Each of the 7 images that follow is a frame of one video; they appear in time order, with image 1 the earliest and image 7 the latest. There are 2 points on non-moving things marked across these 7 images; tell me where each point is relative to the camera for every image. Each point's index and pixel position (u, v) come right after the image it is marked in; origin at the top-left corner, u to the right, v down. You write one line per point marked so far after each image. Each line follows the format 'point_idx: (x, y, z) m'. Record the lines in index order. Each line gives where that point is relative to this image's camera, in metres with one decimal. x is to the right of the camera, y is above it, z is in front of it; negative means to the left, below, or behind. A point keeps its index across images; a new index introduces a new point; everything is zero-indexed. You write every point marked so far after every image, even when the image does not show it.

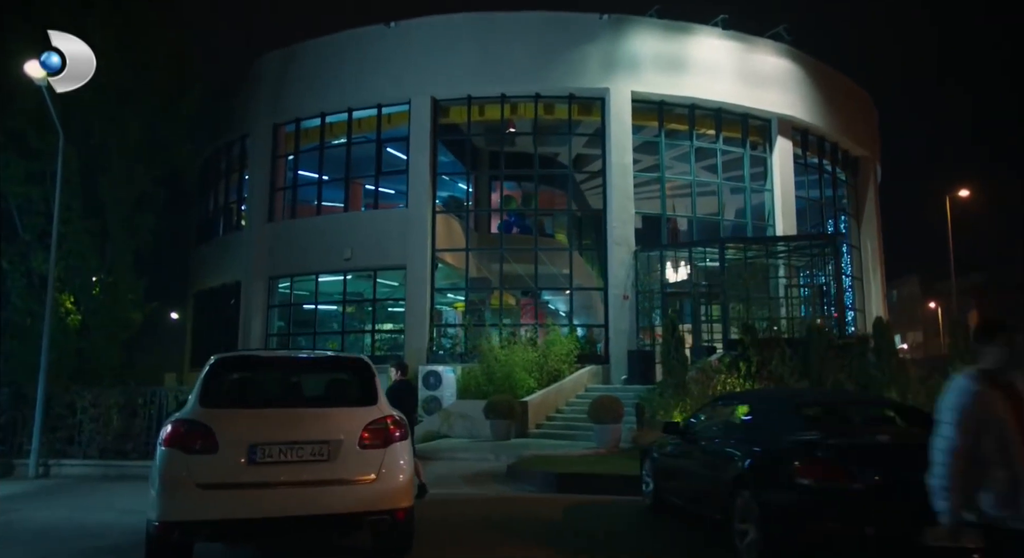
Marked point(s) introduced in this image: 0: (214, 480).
0: (-2.0, -1.3, +4.7) m
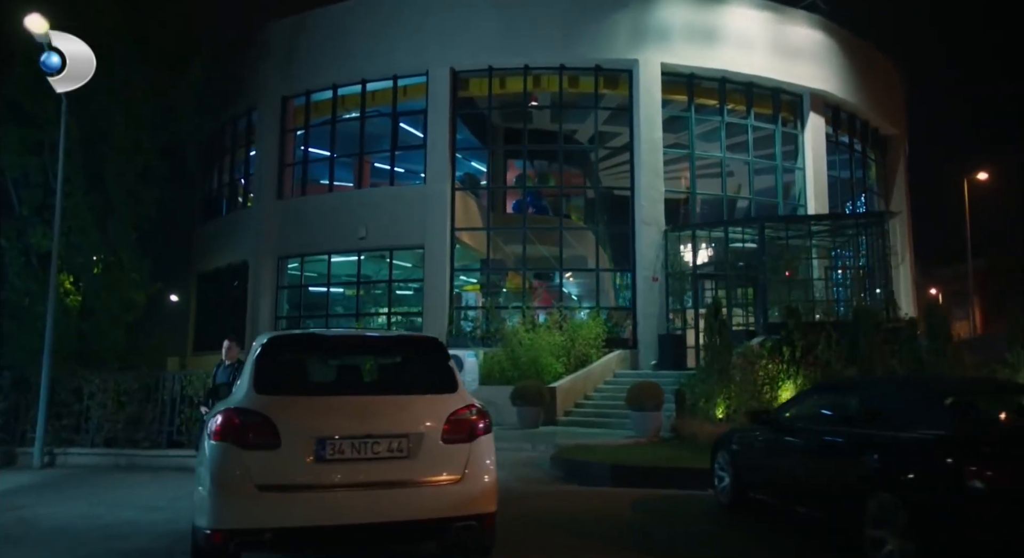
0: (-1.3, -1.1, +4.0) m
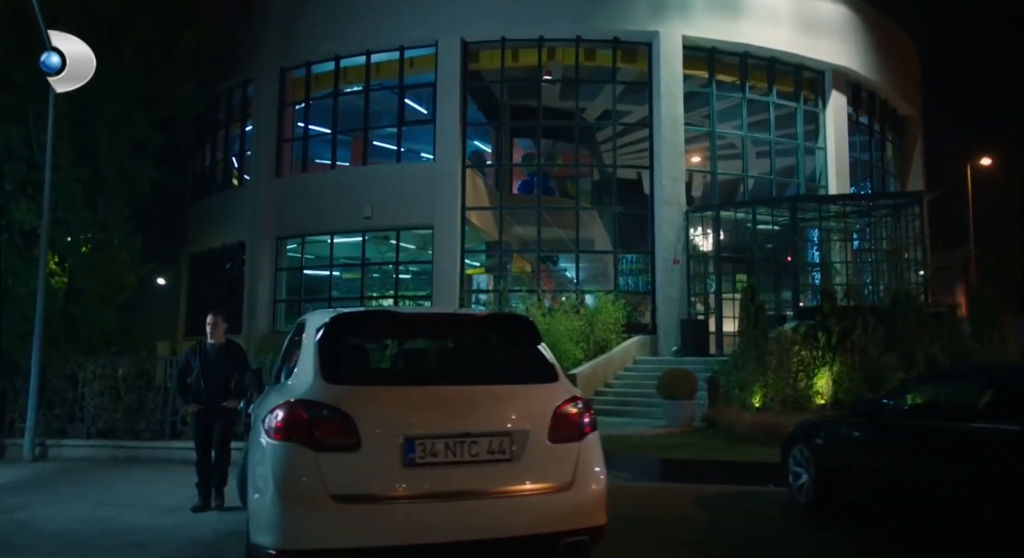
0: (-0.7, -1.0, +3.2) m
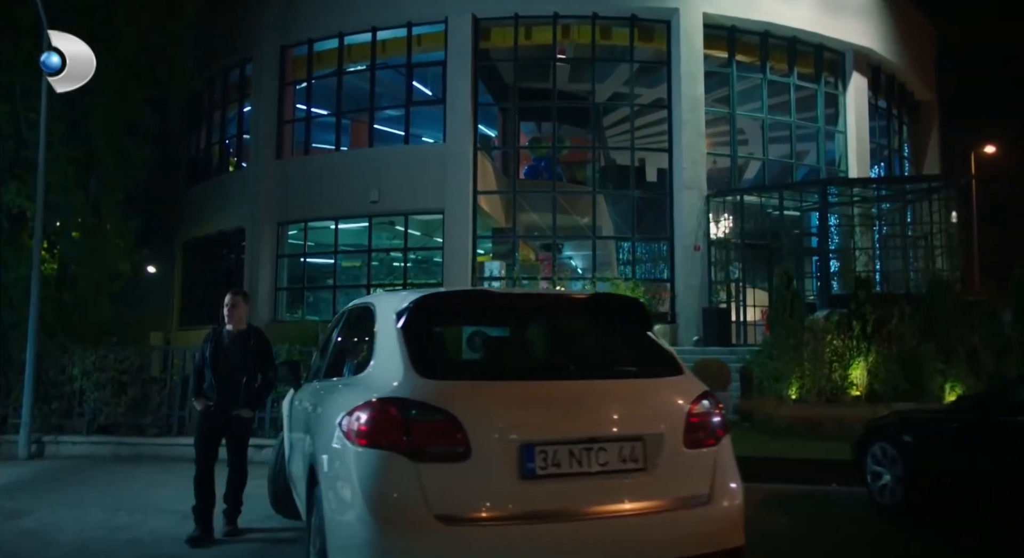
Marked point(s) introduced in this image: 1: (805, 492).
0: (-0.2, -0.8, +2.6) m
1: (+2.9, -2.1, +6.9) m
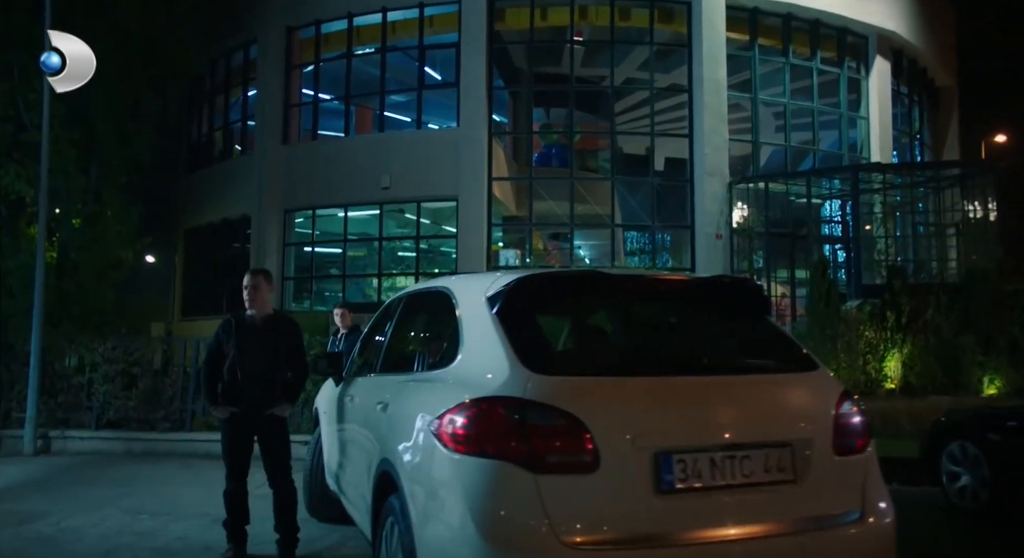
0: (+0.3, -0.8, +2.2) m
1: (+3.3, -1.9, +6.5) m
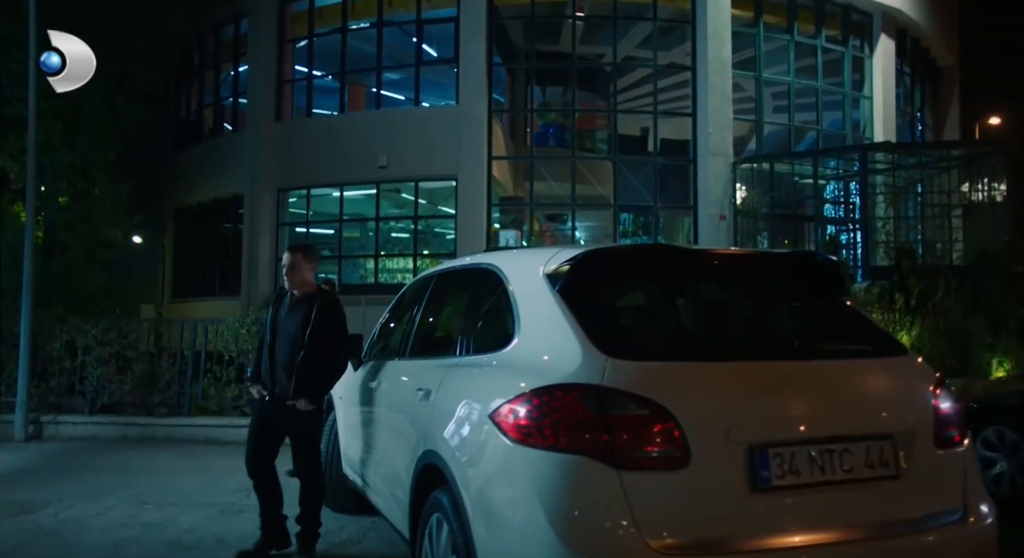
0: (+0.5, -0.7, +2.0) m
1: (+3.4, -1.8, +6.3) m
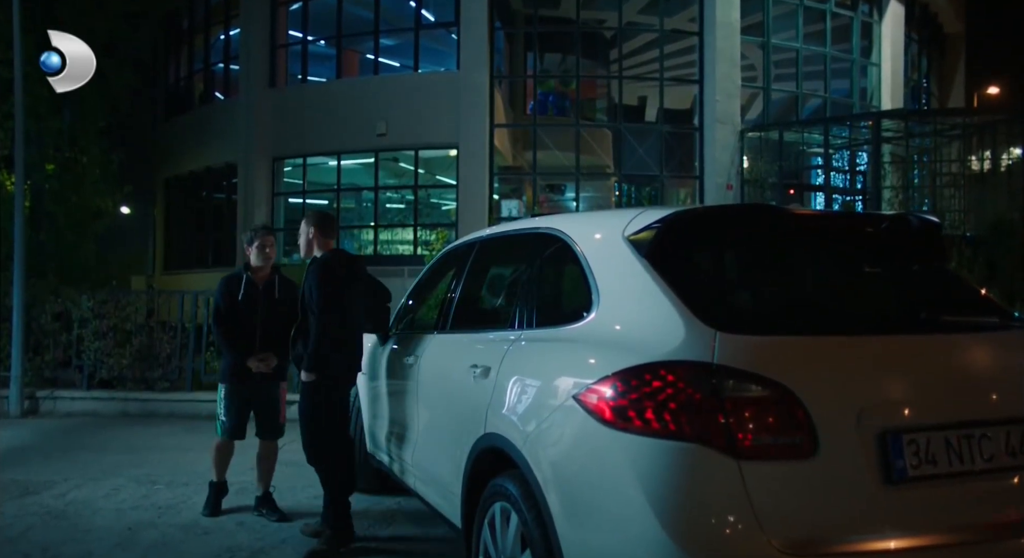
0: (+0.8, -0.6, +1.7) m
1: (+3.6, -1.5, +6.2) m
